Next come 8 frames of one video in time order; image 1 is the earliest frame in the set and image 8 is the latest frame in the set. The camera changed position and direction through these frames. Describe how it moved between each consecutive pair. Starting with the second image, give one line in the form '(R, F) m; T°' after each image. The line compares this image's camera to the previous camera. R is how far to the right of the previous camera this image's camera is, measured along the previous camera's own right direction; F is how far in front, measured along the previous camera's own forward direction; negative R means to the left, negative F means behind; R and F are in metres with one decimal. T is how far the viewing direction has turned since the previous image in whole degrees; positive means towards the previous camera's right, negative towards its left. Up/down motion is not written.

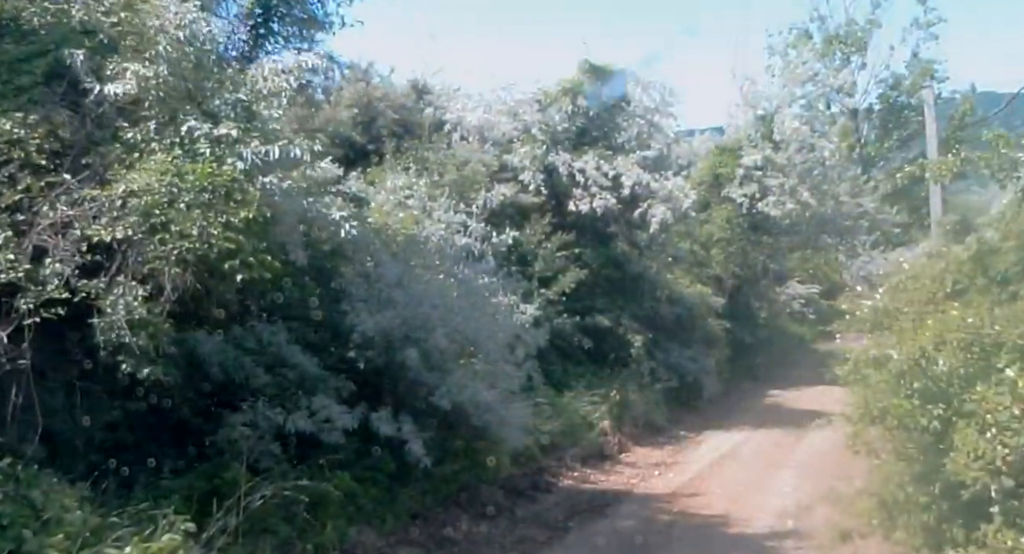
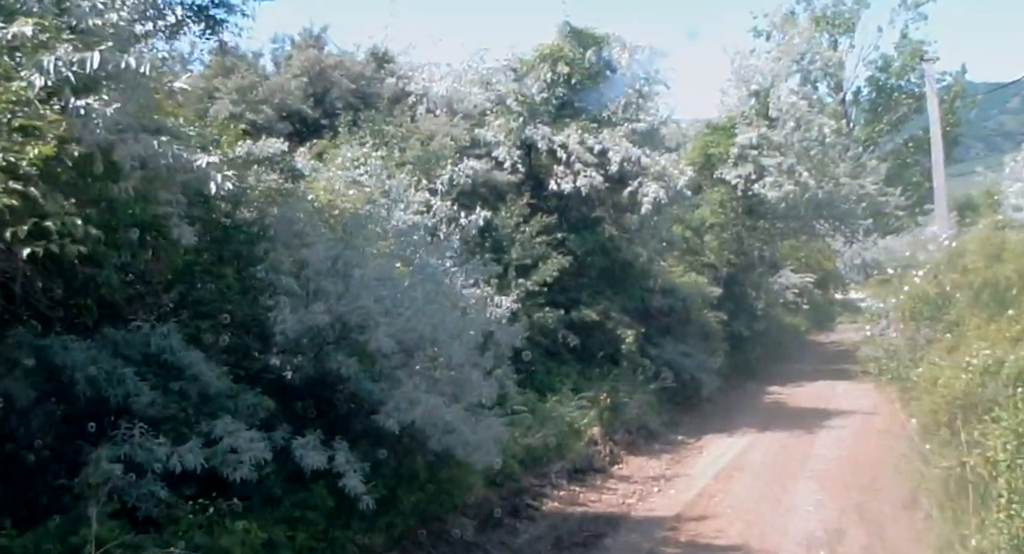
(+0.1, +2.2) m; +1°
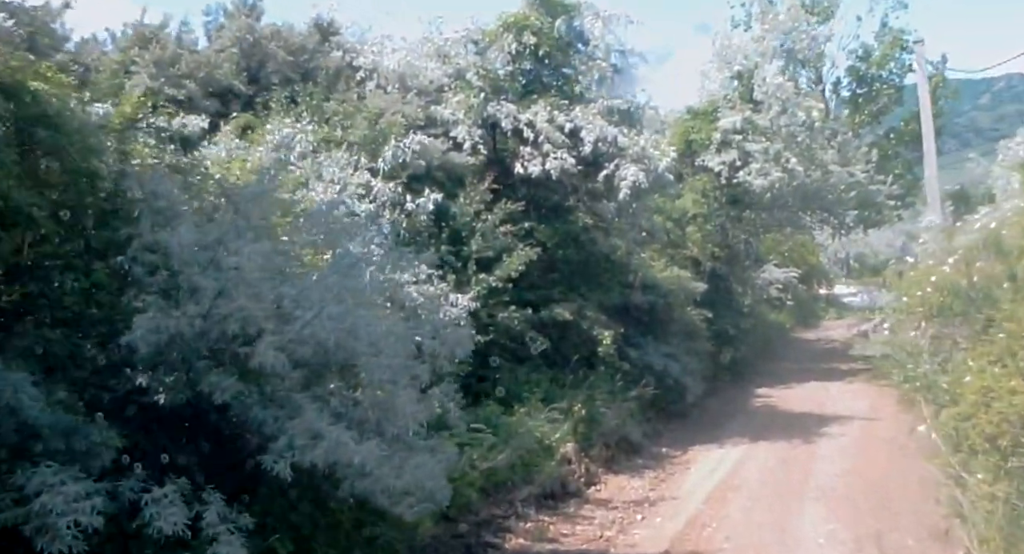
(+0.2, +1.9) m; +1°
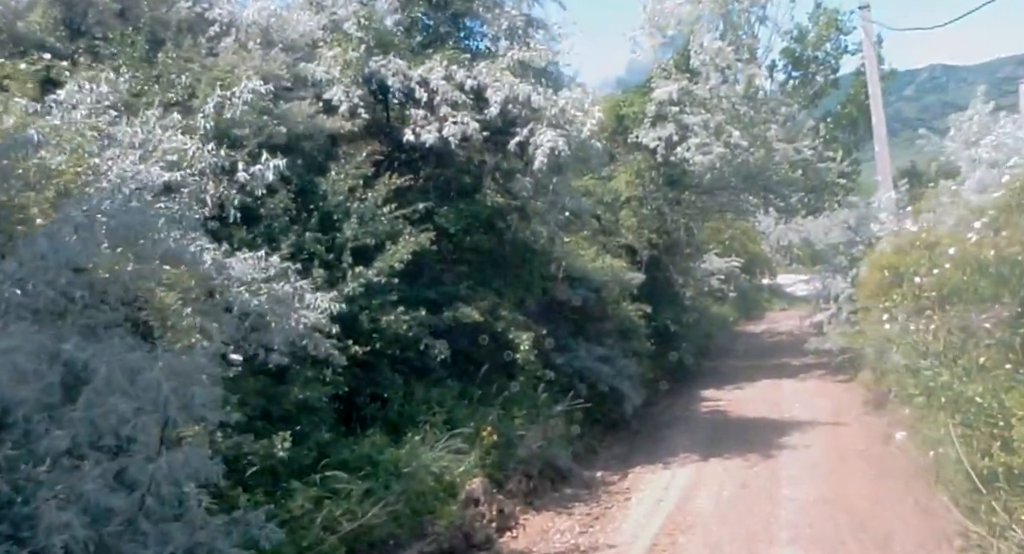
(+0.4, +2.8) m; +3°
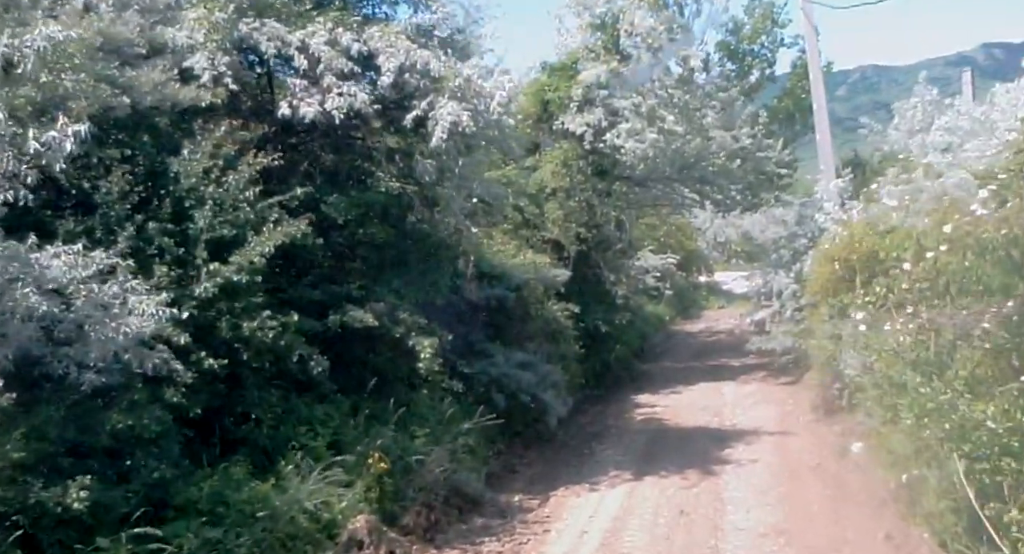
(+0.3, +1.8) m; +3°
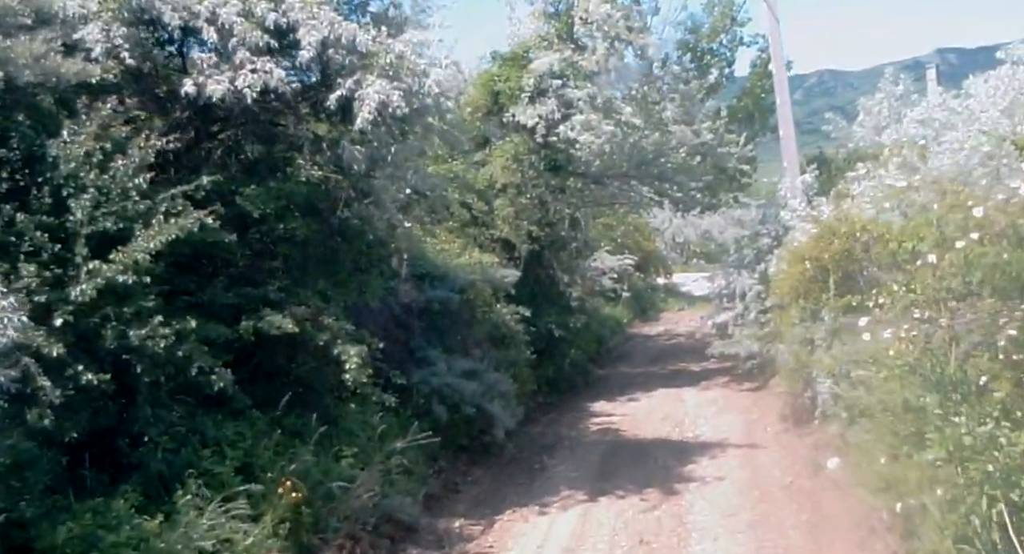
(+0.2, +1.2) m; +2°
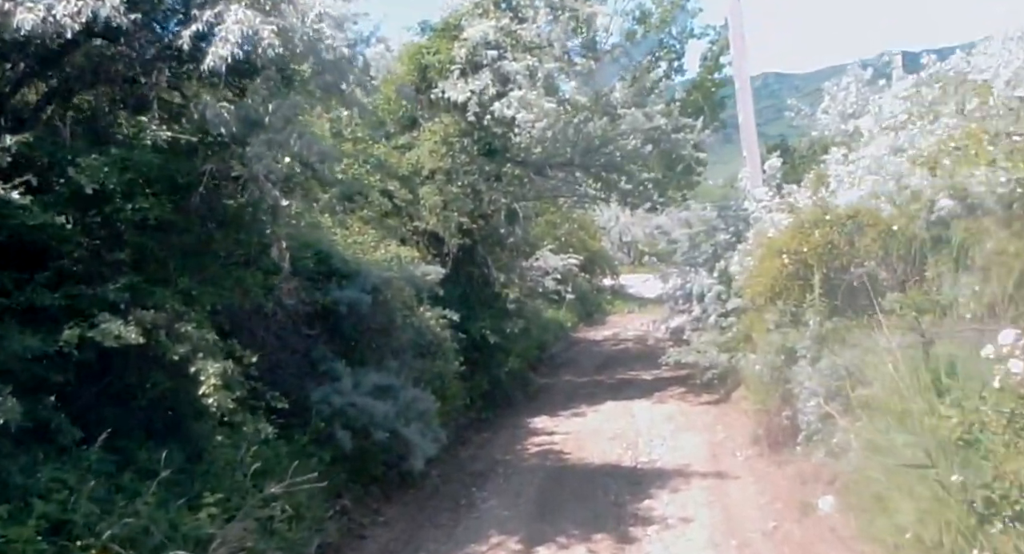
(+0.2, +2.2) m; +2°
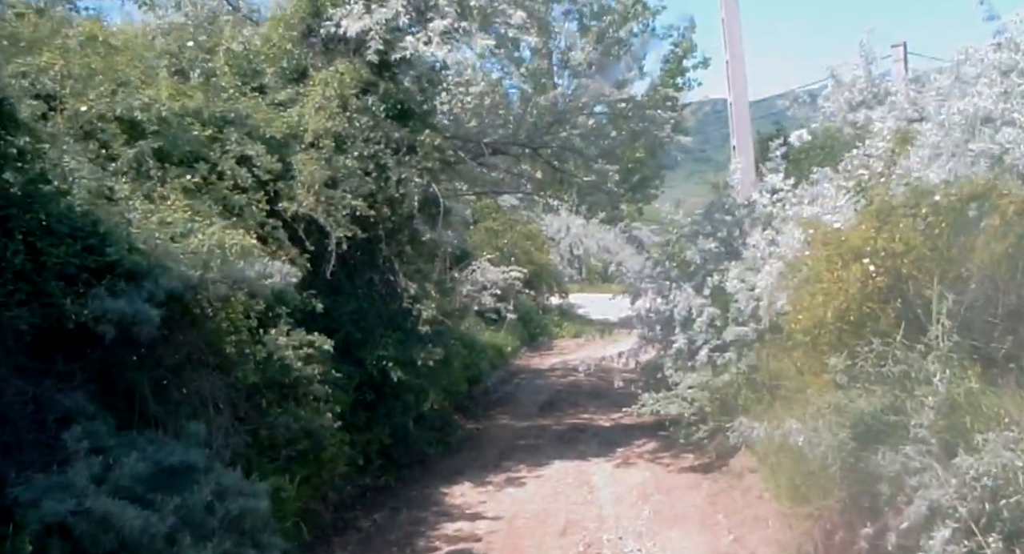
(+0.3, +4.7) m; +2°
